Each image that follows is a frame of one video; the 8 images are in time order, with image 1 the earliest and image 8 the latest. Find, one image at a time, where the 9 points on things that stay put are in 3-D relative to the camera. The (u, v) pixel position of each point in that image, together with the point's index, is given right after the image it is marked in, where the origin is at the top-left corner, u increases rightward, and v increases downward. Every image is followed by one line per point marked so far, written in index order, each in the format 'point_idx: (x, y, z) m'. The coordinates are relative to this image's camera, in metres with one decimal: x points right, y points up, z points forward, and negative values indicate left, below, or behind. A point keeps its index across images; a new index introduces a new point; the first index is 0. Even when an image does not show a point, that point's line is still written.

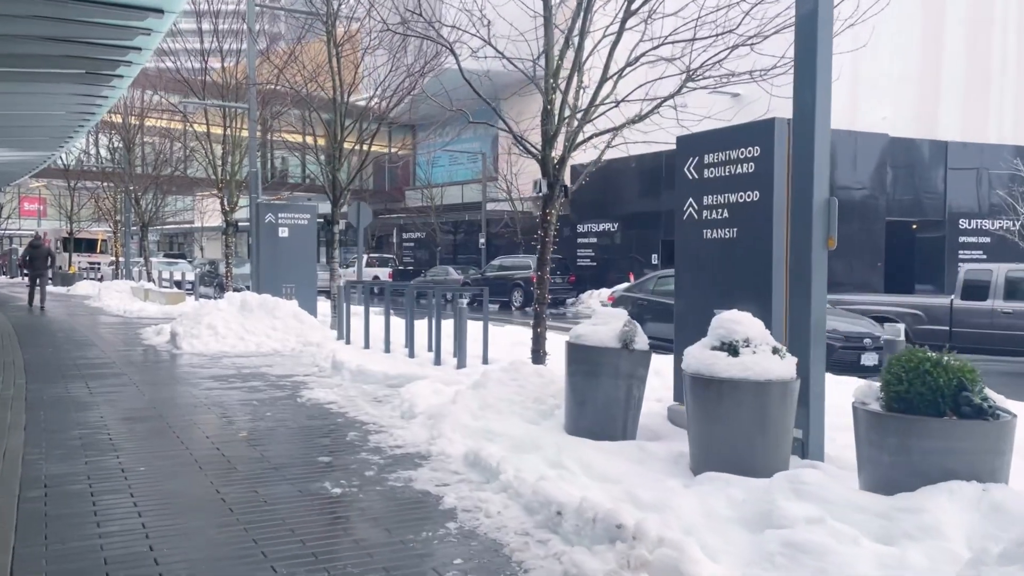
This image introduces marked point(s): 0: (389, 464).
0: (-0.9, -1.3, +6.4) m
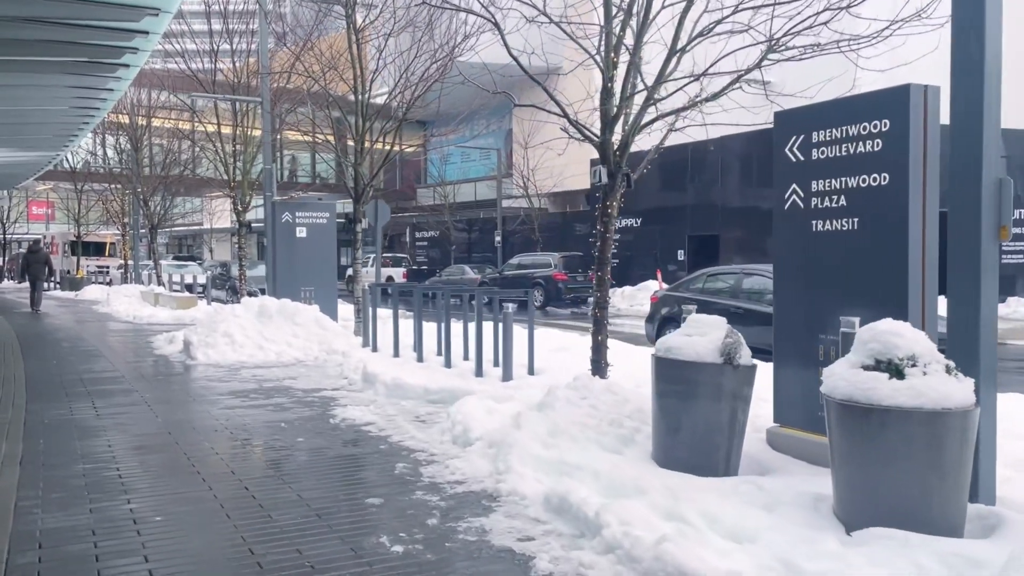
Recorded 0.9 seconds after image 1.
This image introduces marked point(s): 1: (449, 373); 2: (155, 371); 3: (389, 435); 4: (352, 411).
0: (-0.4, -1.4, +5.3) m
1: (-0.8, -1.0, +10.1) m
2: (-5.2, -1.2, +12.2) m
3: (-1.1, -1.3, +7.5) m
4: (-1.7, -1.3, +8.7) m
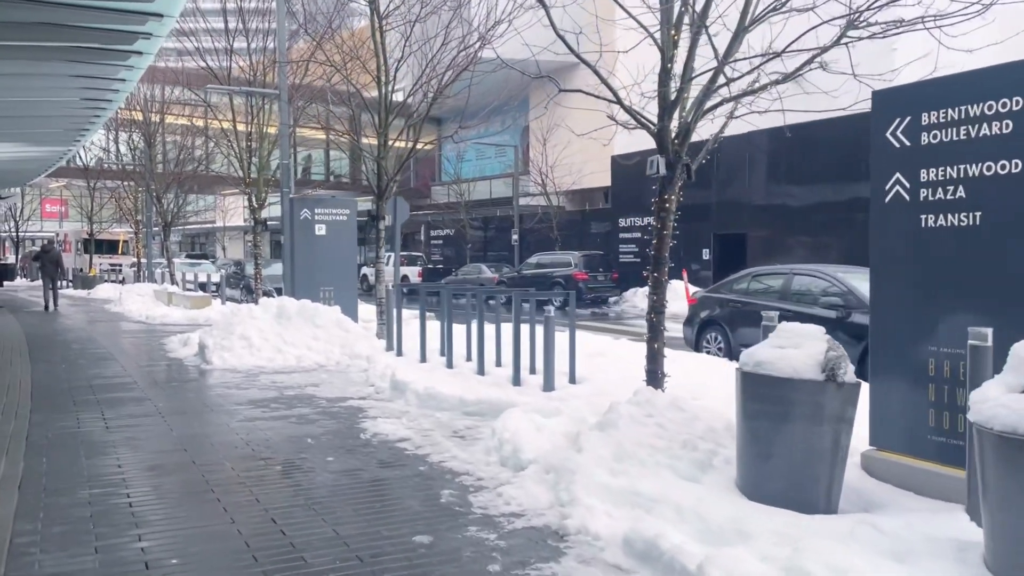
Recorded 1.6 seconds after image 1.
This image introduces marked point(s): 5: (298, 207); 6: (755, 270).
0: (0.0, -1.4, +4.6) m
1: (-0.3, -1.0, +9.3) m
2: (-4.7, -1.2, +11.5) m
3: (-0.7, -1.3, +6.7) m
4: (-1.2, -1.3, +8.0) m
5: (-4.2, +1.6, +16.6) m
6: (+3.8, +0.3, +13.2) m
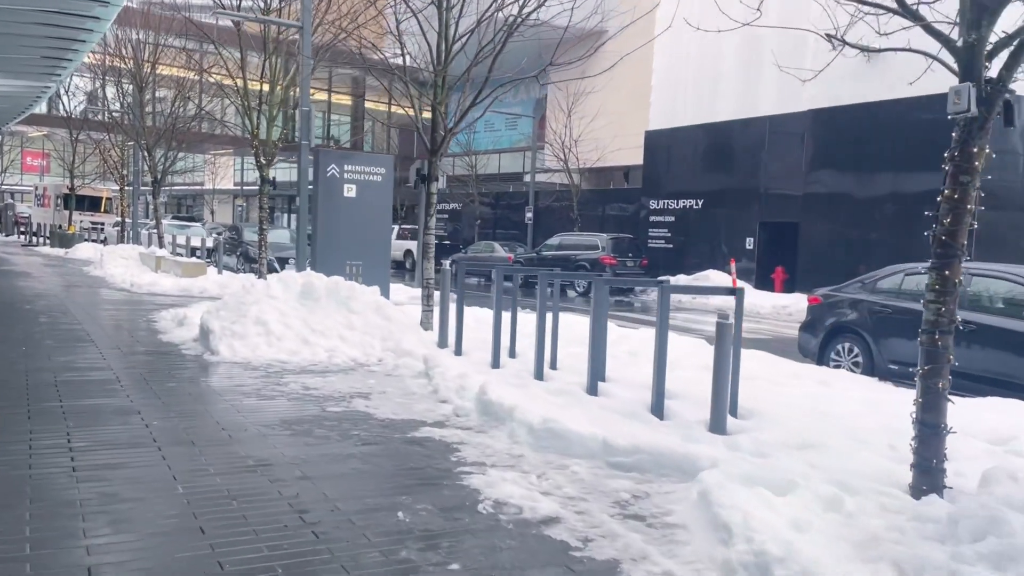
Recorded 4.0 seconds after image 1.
0: (+1.2, -1.5, +1.8) m
1: (+0.8, -1.0, +6.6) m
2: (-3.6, -0.9, +8.7) m
3: (+0.5, -1.3, +4.0) m
4: (-0.1, -1.2, +5.2) m
5: (-3.1, +2.1, +13.7) m
6: (+4.9, +0.3, +10.5) m
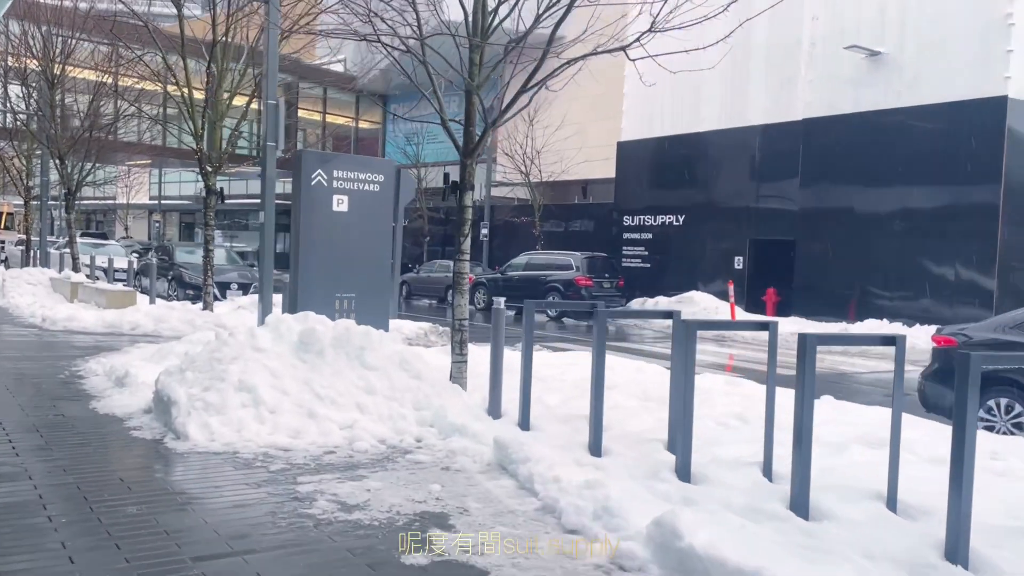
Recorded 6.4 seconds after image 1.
0: (+2.7, -1.8, -0.7) m
1: (+1.9, -1.3, +4.0) m
2: (-2.7, -1.3, +5.7) m
3: (+1.8, -1.6, +1.4) m
4: (+1.1, -1.6, +2.6) m
5: (-2.7, +1.5, +10.8) m
6: (+5.6, -0.1, +8.3) m
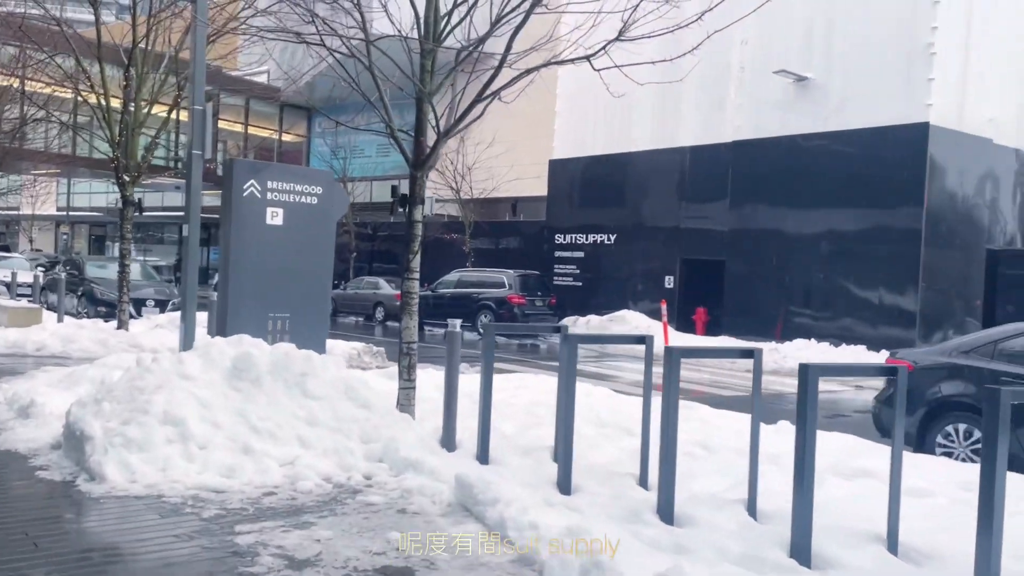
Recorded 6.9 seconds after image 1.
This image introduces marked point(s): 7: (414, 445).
0: (+3.1, -1.8, -1.0) m
1: (+1.9, -1.5, +3.6) m
2: (-2.9, -1.4, +4.9) m
3: (+2.0, -1.7, +1.0) m
4: (+1.2, -1.6, +2.1) m
5: (-3.3, +1.3, +10.0) m
6: (+5.2, -0.4, +8.2) m
7: (-0.8, -1.3, +6.9) m
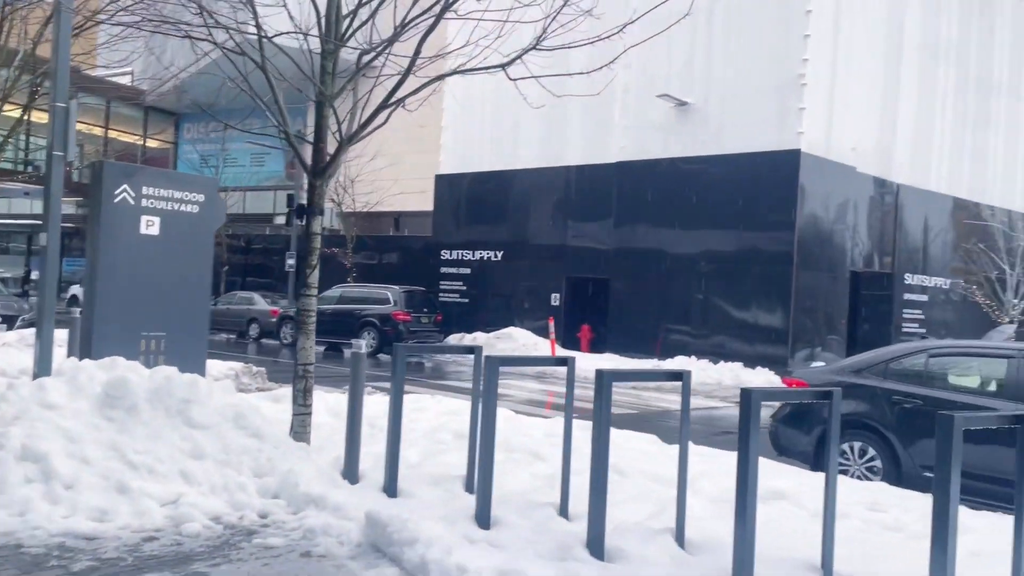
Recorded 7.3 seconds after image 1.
0: (+3.6, -1.8, -0.9) m
1: (+1.6, -1.6, +3.4) m
2: (-3.3, -1.5, +4.0) m
3: (+2.2, -1.8, +0.9) m
4: (+1.2, -1.7, +1.9) m
5: (-4.4, +1.1, +9.1) m
6: (+4.2, -0.6, +8.5) m
7: (-1.5, -1.4, +6.3) m
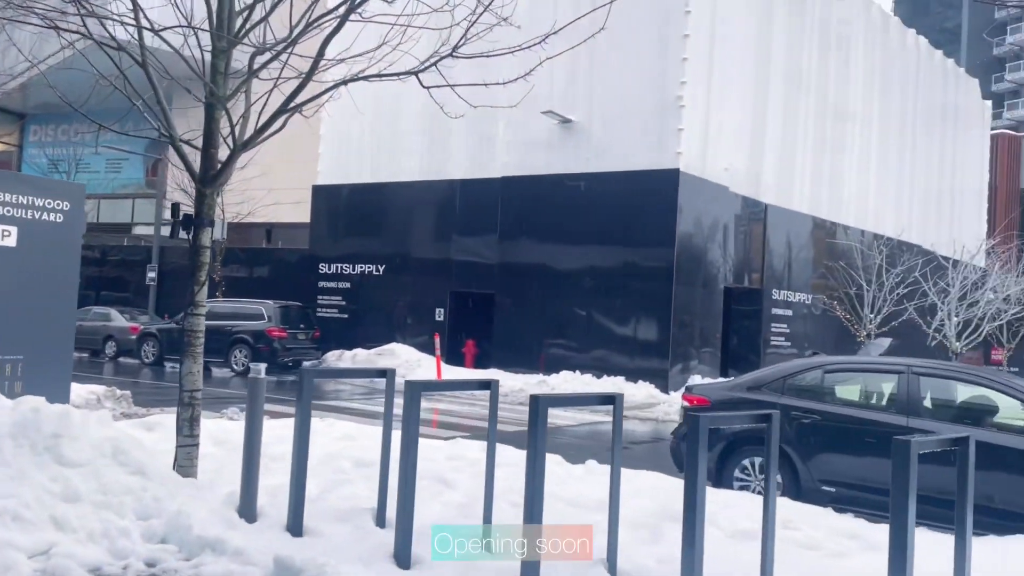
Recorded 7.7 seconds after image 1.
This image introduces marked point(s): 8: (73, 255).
0: (+4.0, -1.9, -0.7) m
1: (+1.5, -1.7, +3.3) m
2: (-3.5, -1.6, +3.1) m
3: (+2.4, -1.8, +0.9) m
4: (+1.3, -1.8, +1.7) m
5: (-5.4, +1.0, +8.0) m
6: (+3.3, -0.8, +8.8) m
7: (-2.0, -1.6, +5.7) m
8: (-4.7, +0.3, +8.9) m
